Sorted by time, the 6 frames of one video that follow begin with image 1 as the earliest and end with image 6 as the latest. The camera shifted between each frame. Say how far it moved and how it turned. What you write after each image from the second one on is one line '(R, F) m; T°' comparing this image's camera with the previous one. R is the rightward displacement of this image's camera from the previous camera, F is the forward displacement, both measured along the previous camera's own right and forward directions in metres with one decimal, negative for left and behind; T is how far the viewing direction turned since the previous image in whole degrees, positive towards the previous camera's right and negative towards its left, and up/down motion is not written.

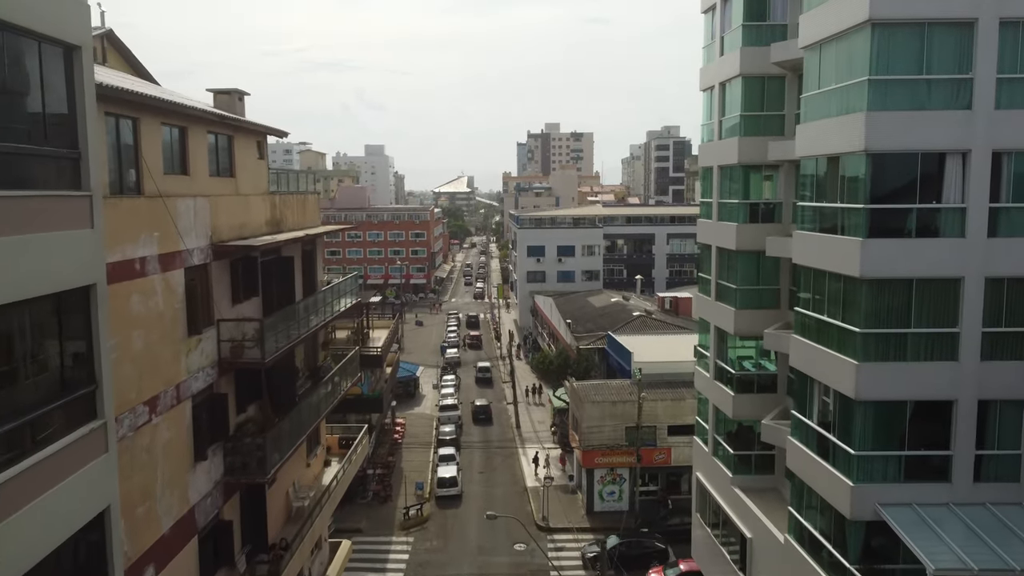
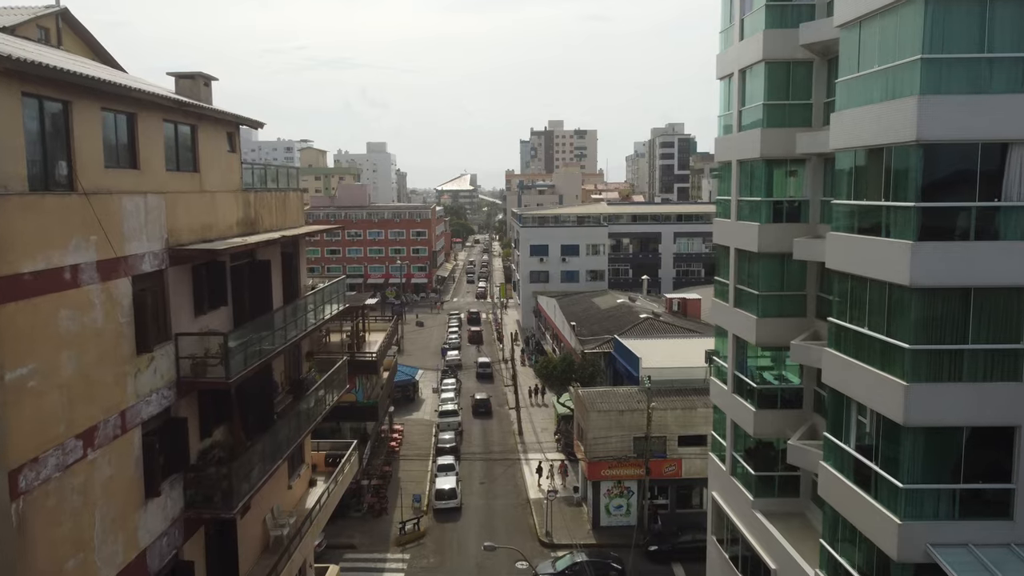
(+0.1, +1.6) m; 0°
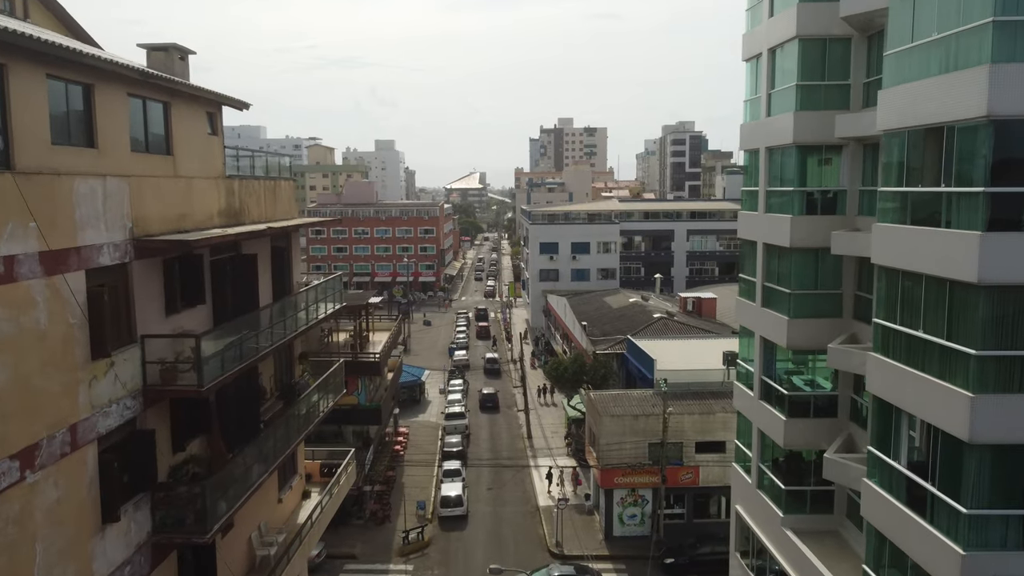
(0.0, +1.3) m; -1°
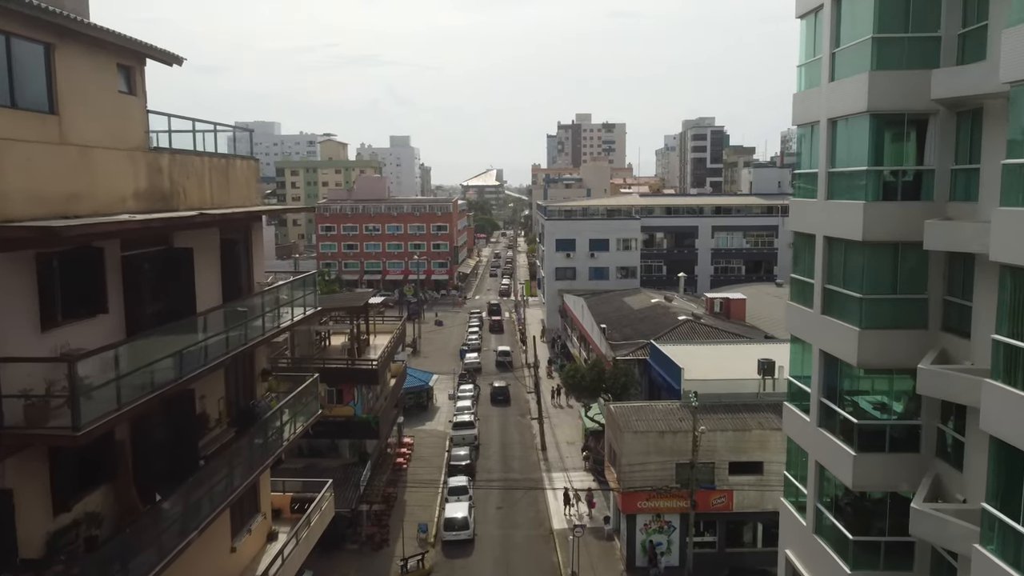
(+0.2, +2.9) m; -1°
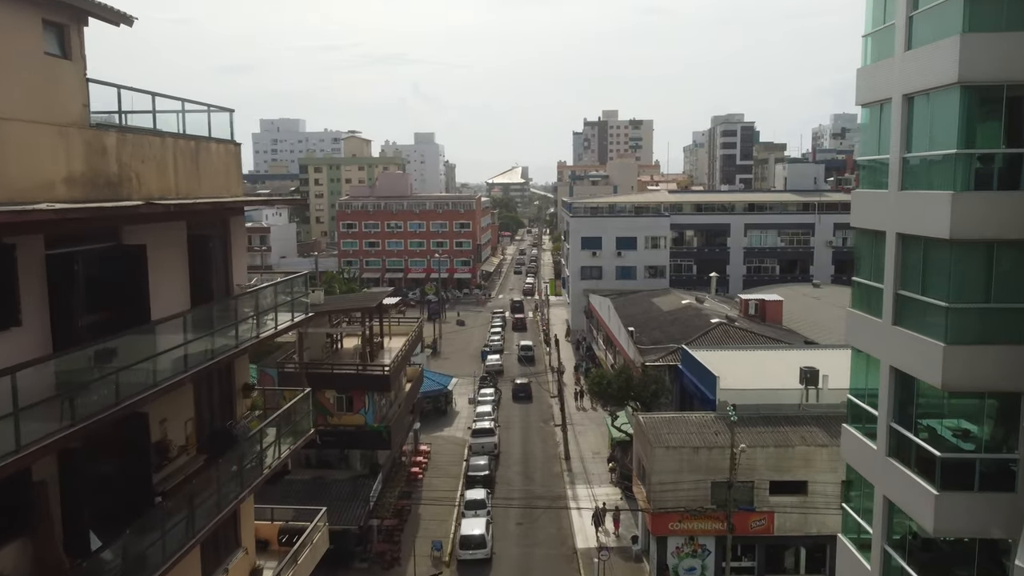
(+0.1, +1.9) m; -2°
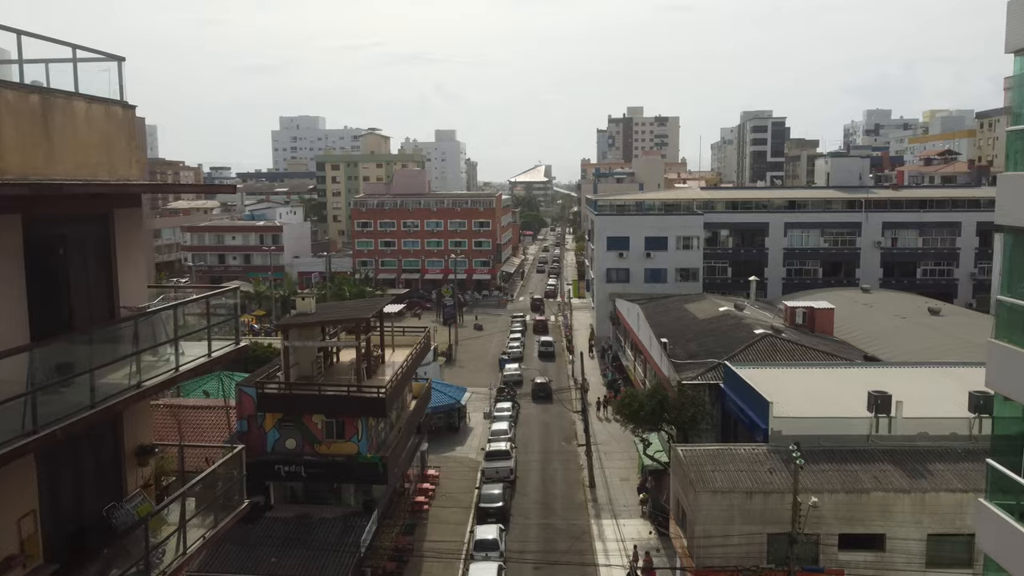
(+0.2, +3.6) m; -2°
